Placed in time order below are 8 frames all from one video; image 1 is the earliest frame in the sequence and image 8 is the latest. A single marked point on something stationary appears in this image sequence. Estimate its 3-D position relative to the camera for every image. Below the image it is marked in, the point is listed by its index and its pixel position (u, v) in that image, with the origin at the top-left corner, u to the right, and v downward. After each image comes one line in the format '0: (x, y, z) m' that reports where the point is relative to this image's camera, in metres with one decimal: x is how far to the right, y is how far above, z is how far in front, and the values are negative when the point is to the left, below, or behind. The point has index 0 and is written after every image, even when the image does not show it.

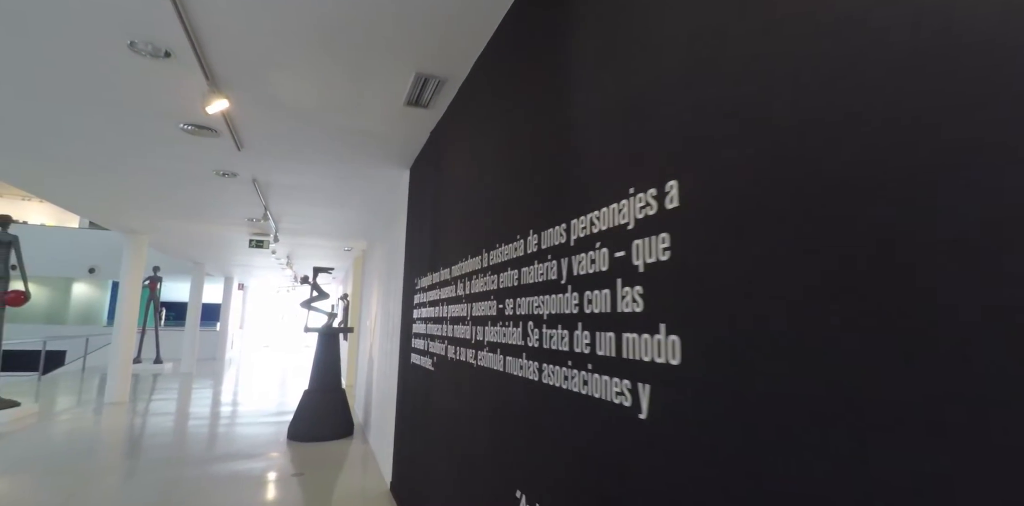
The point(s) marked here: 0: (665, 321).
0: (+0.3, -0.1, +0.9) m
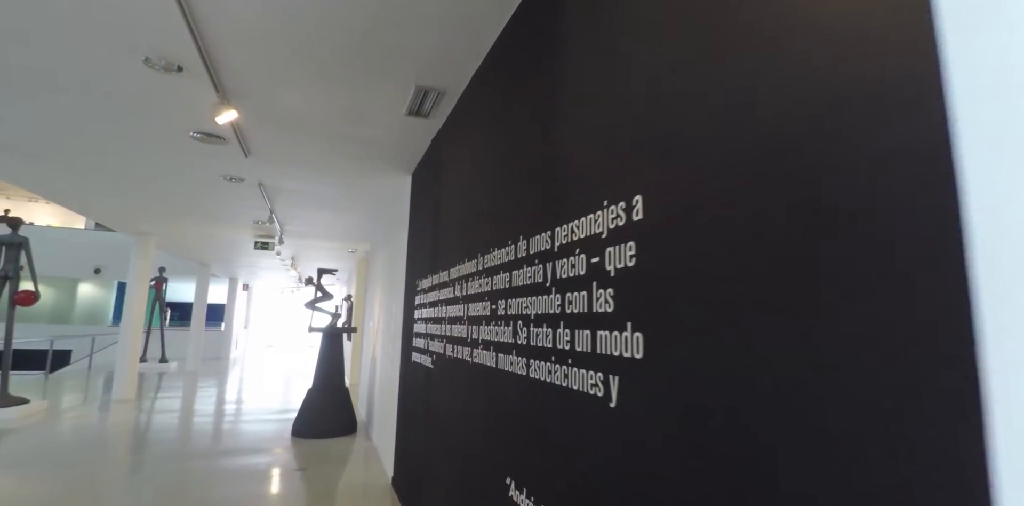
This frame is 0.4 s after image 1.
0: (+0.3, -0.2, +1.0) m
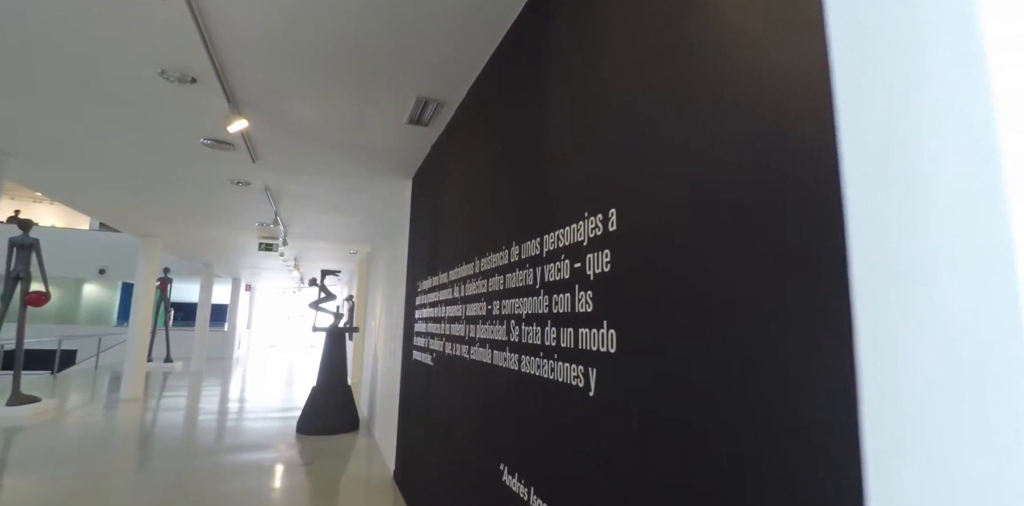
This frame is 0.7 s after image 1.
0: (+0.2, -0.2, +1.2) m
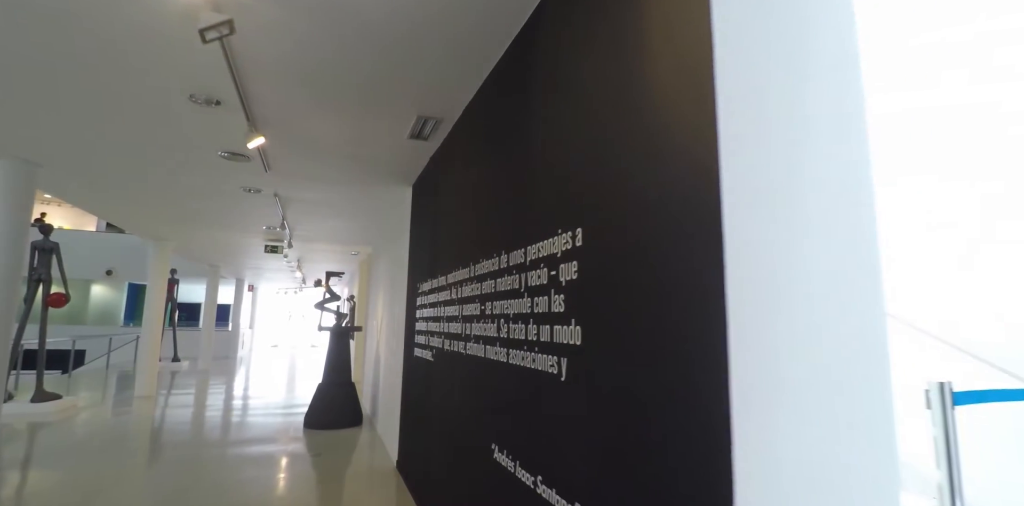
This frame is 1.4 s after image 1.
0: (+0.2, -0.2, +1.4) m
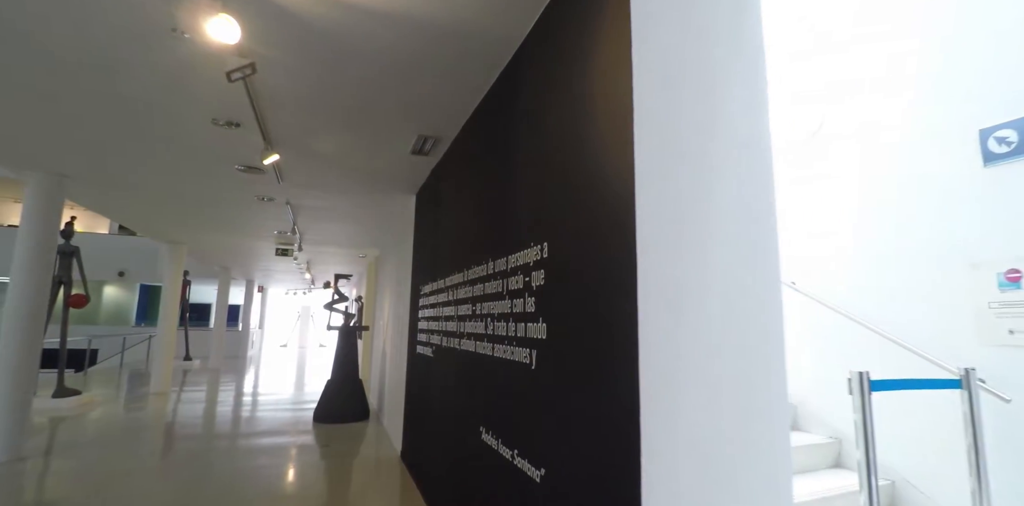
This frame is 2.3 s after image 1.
0: (+0.1, -0.2, +1.7) m
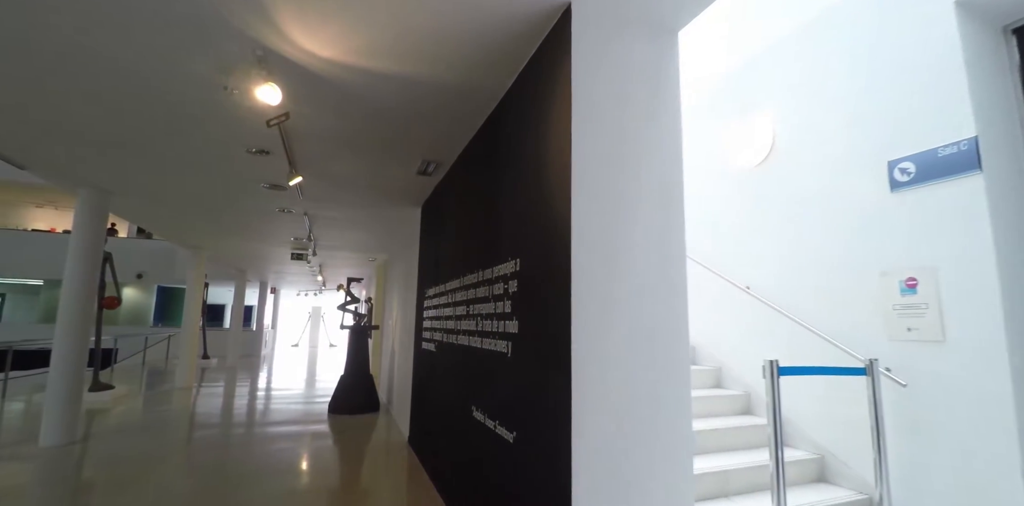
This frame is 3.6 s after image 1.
0: (0.0, -0.3, +2.2) m
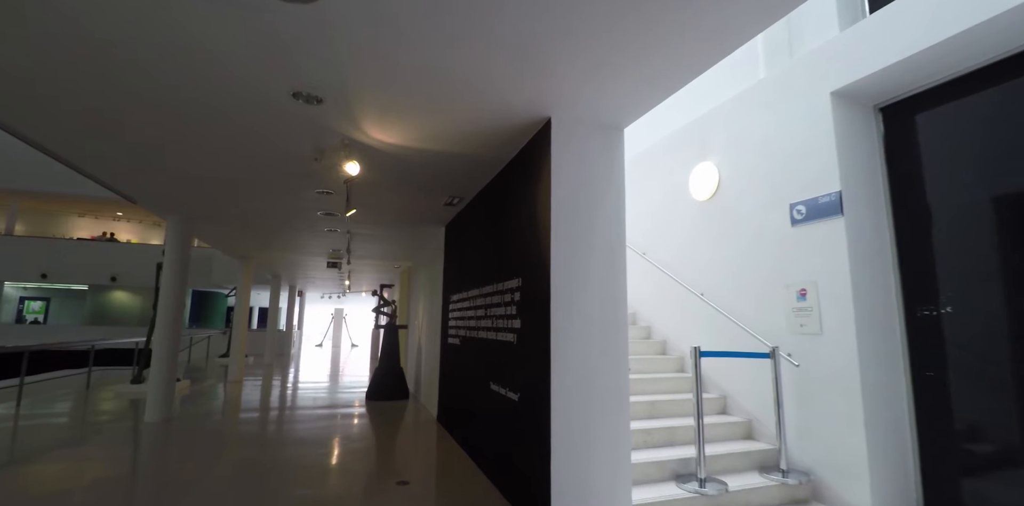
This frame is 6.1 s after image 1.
0: (0.0, -0.5, +3.3) m
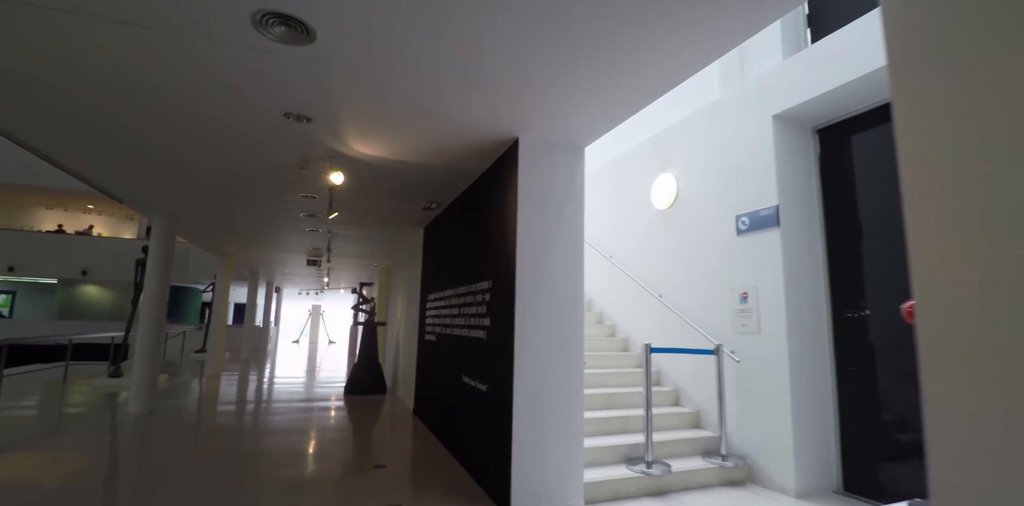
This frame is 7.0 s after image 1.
0: (-0.2, -0.5, +3.6) m
